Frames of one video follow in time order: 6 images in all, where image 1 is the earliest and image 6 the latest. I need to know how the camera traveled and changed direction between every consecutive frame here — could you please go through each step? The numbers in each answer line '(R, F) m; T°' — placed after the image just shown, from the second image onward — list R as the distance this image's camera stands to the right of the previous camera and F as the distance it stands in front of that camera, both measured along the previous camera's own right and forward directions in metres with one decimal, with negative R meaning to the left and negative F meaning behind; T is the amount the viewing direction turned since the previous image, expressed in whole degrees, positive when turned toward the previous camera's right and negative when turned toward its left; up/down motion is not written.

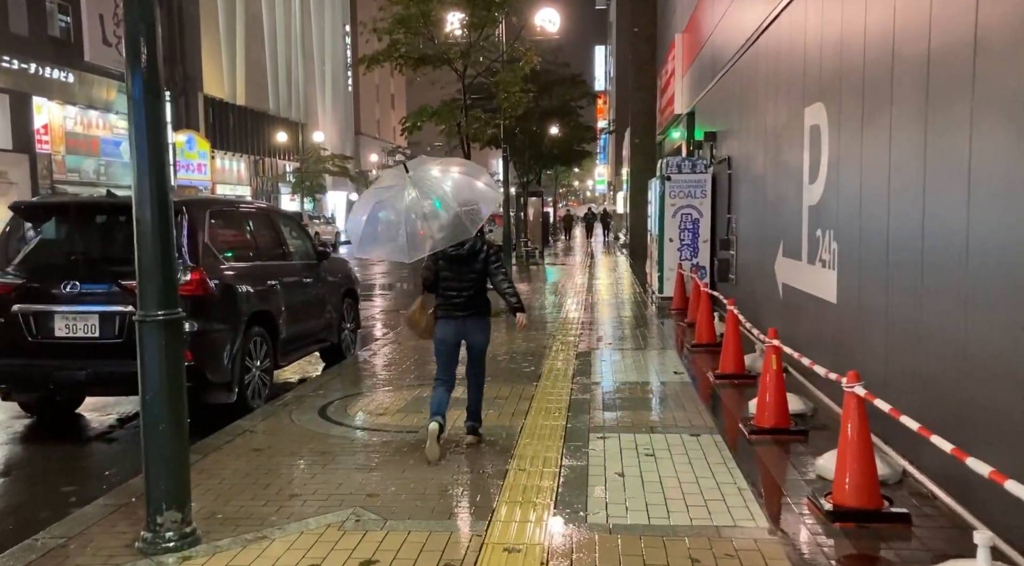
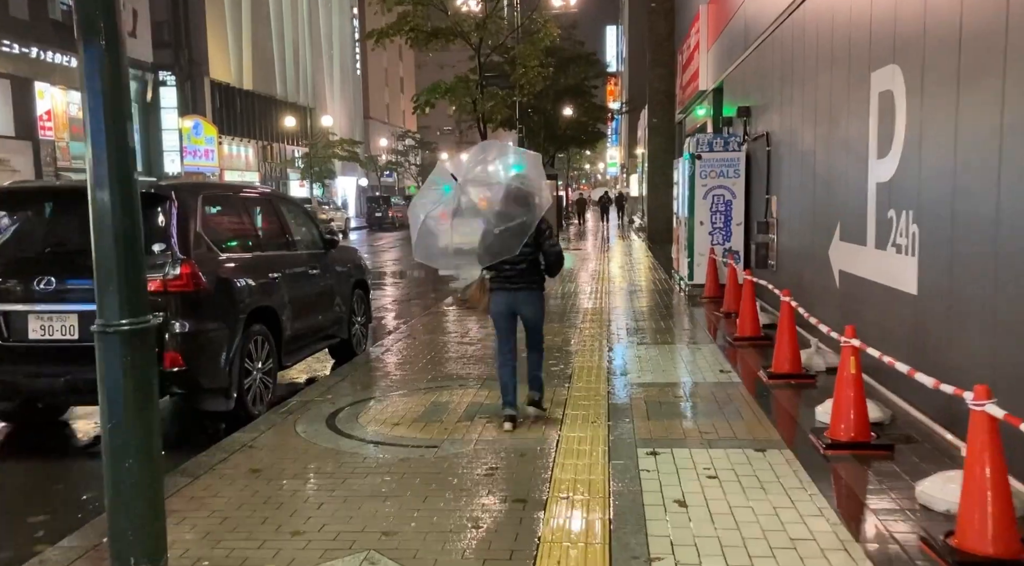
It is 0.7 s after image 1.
(-0.2, +0.9) m; -1°
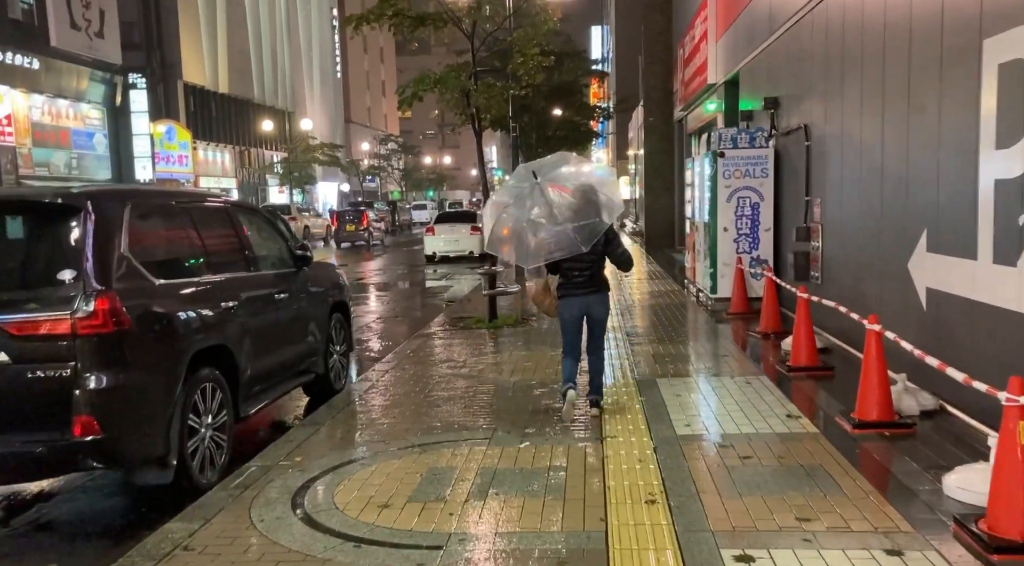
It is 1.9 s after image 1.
(-0.2, +1.7) m; +1°
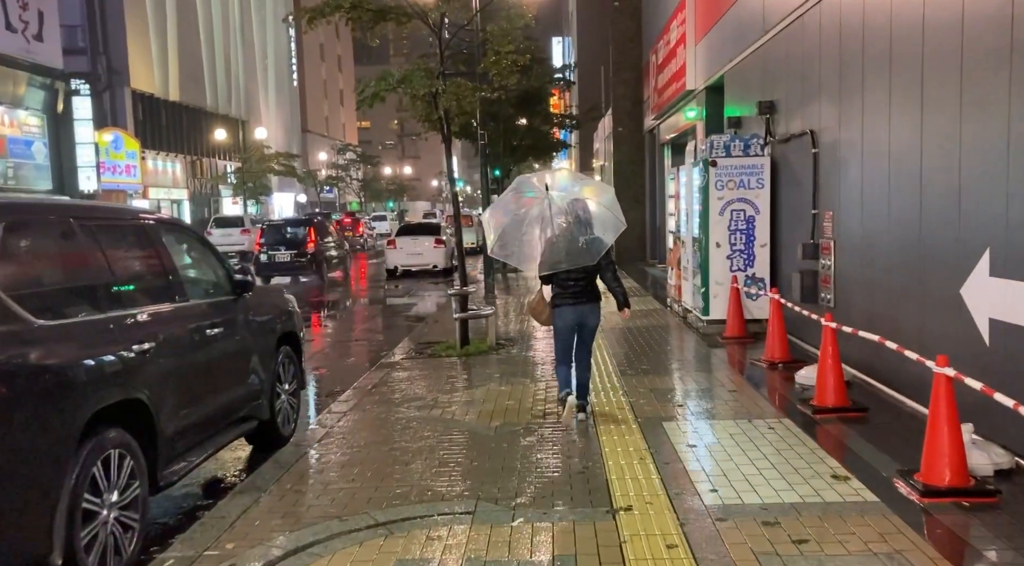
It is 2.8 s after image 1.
(-0.2, +1.3) m; +2°
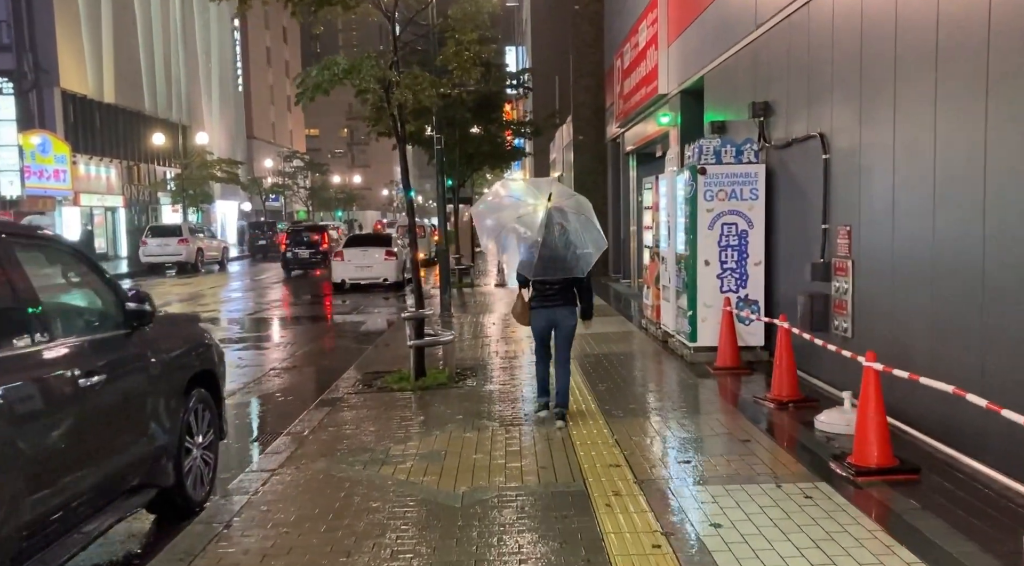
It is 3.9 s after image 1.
(-0.1, +1.5) m; +3°
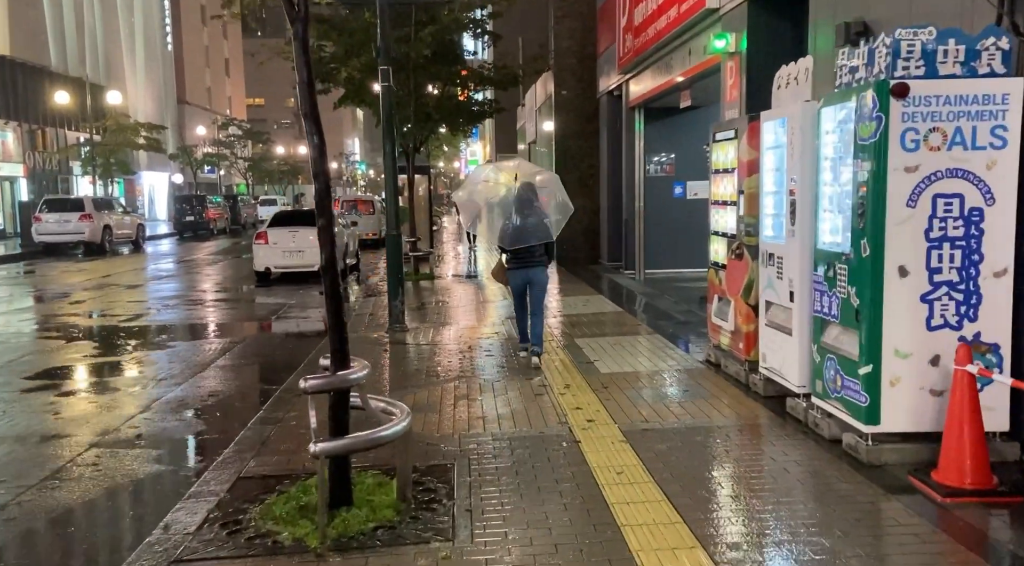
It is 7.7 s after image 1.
(-0.3, +5.4) m; +3°
